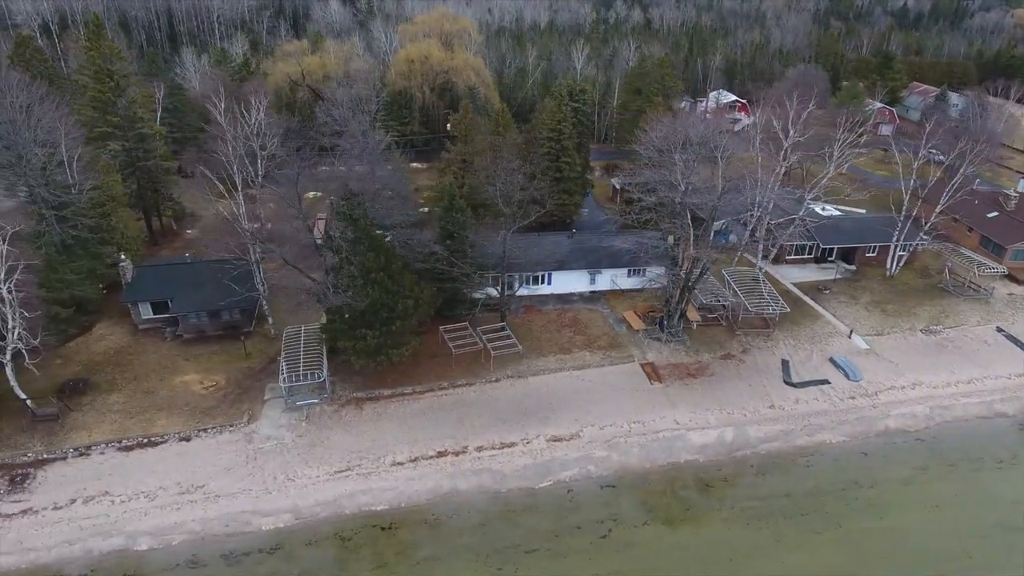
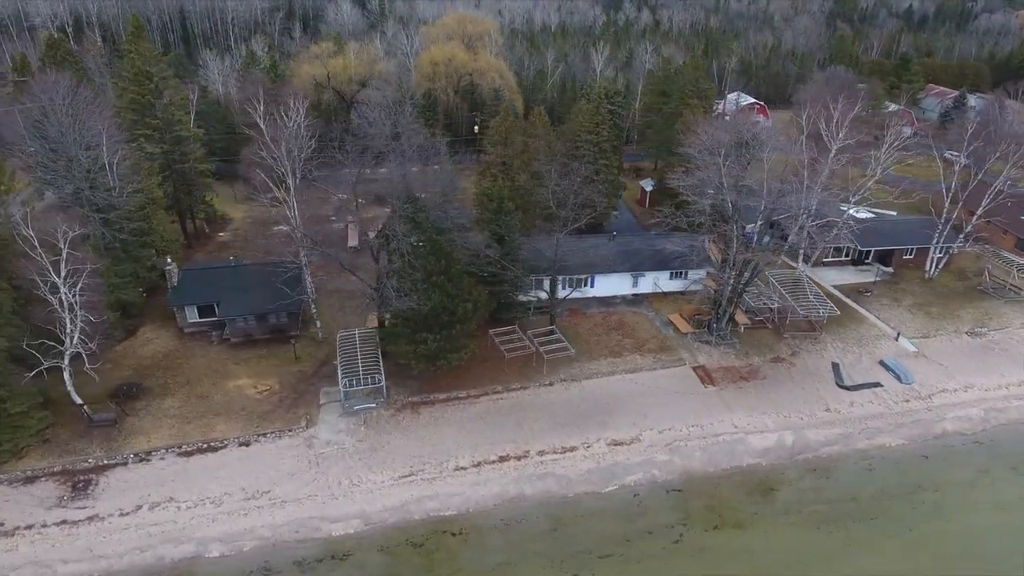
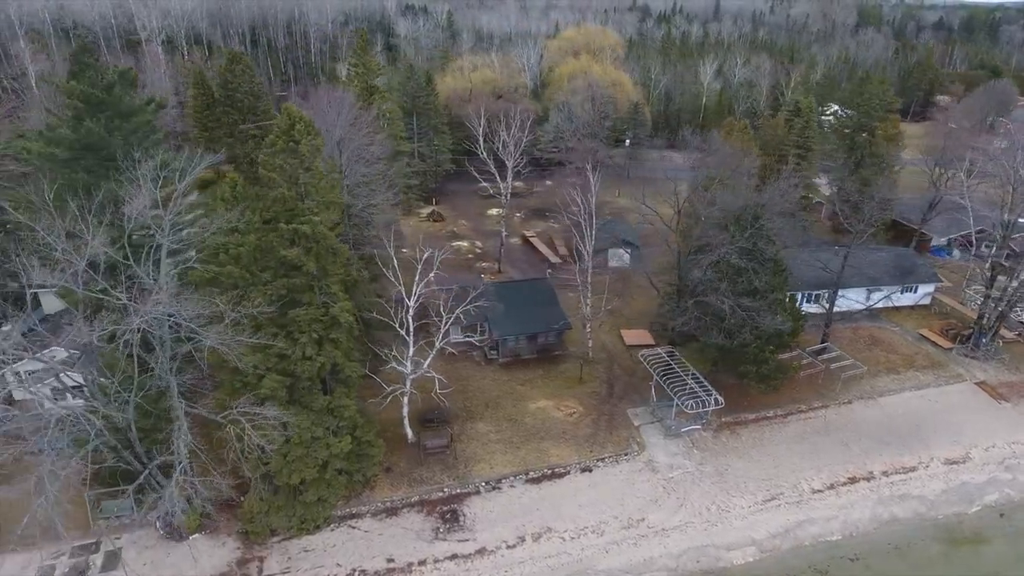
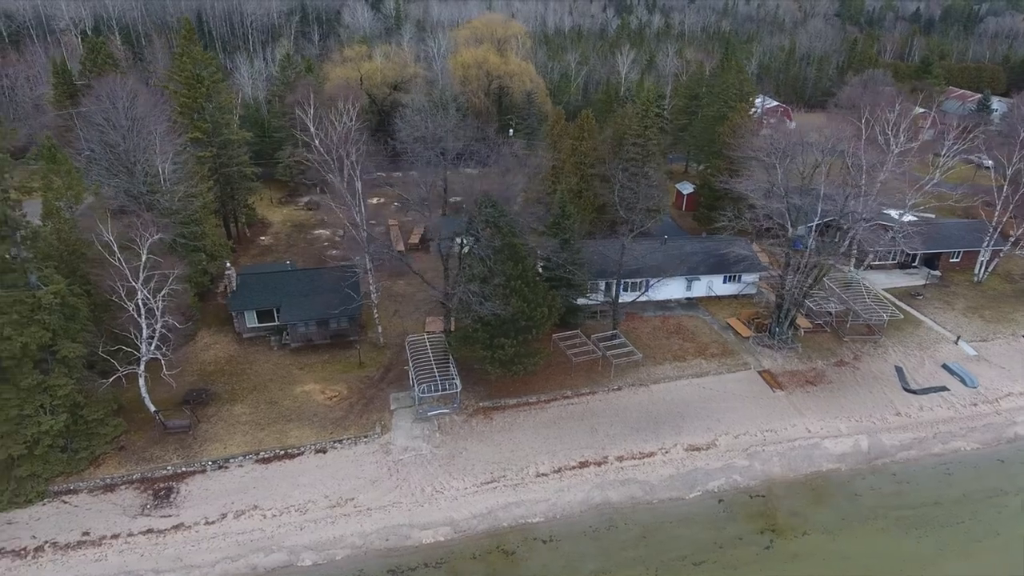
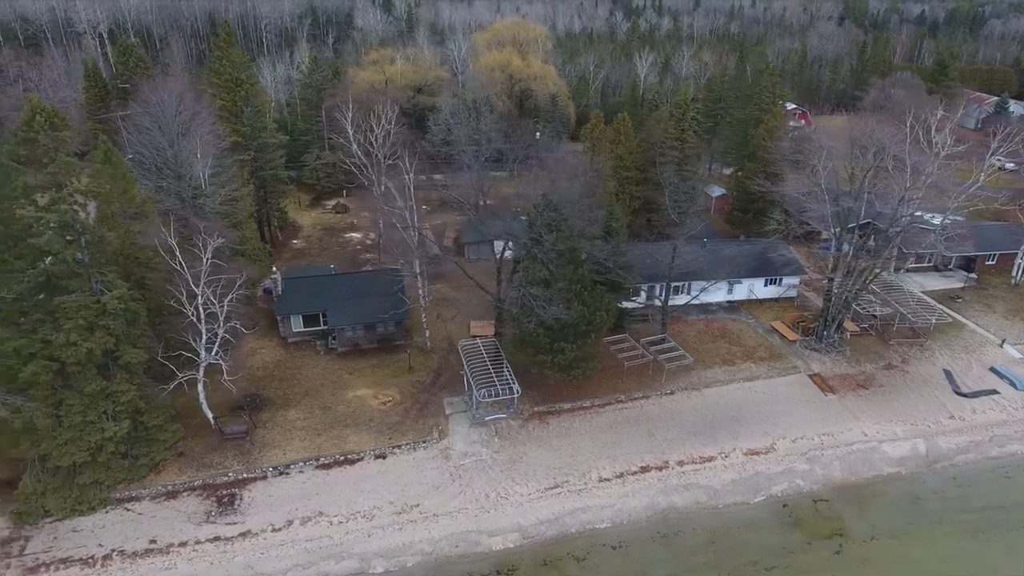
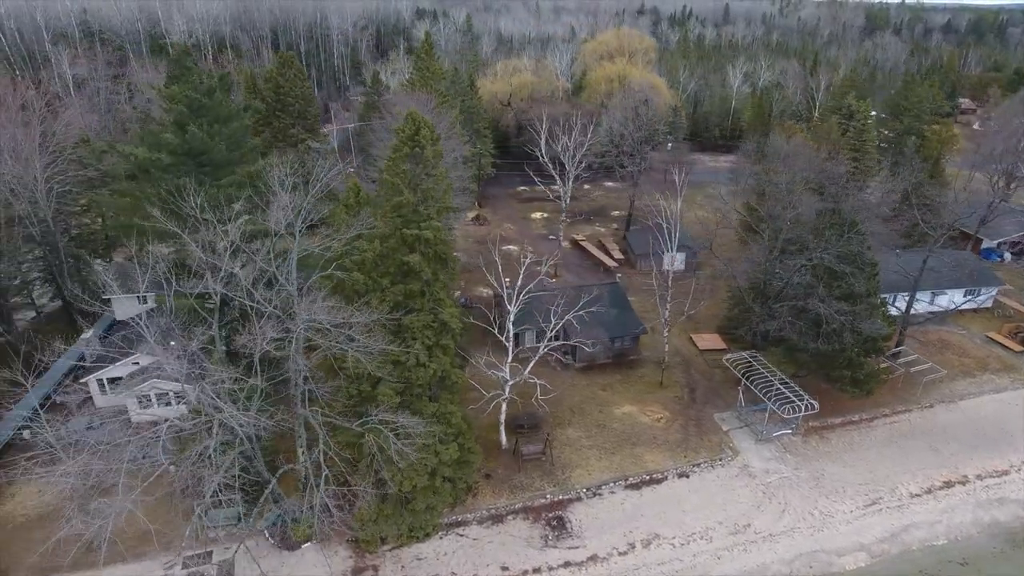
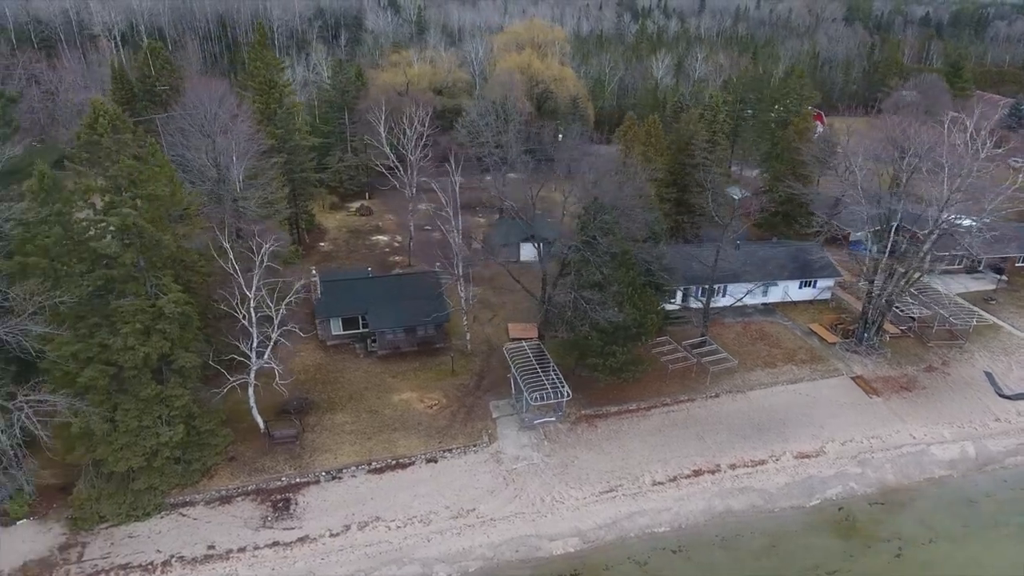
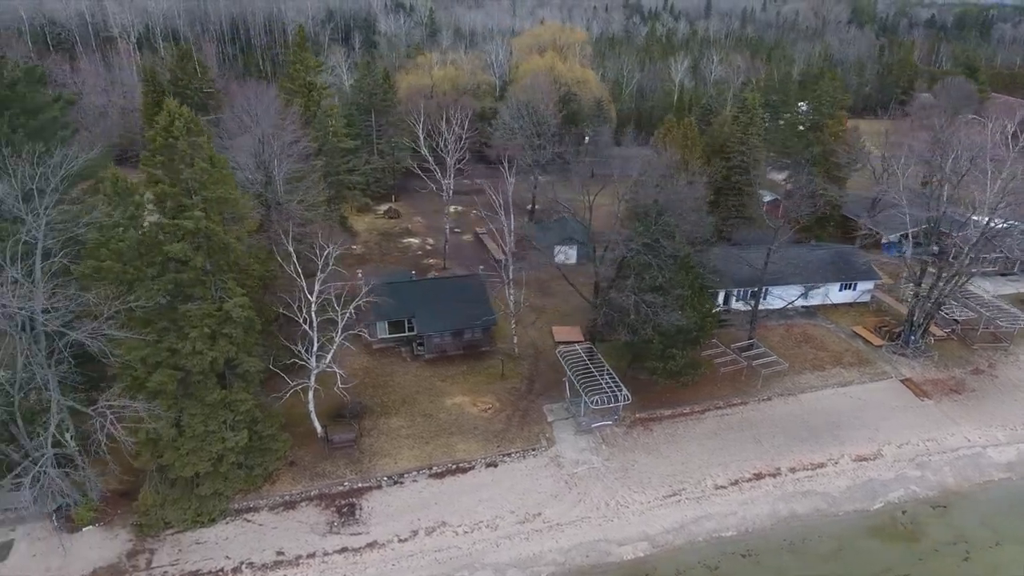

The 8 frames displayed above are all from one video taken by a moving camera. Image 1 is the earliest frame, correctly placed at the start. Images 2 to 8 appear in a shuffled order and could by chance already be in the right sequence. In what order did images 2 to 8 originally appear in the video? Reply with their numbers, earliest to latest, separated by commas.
2, 4, 5, 7, 8, 3, 6
